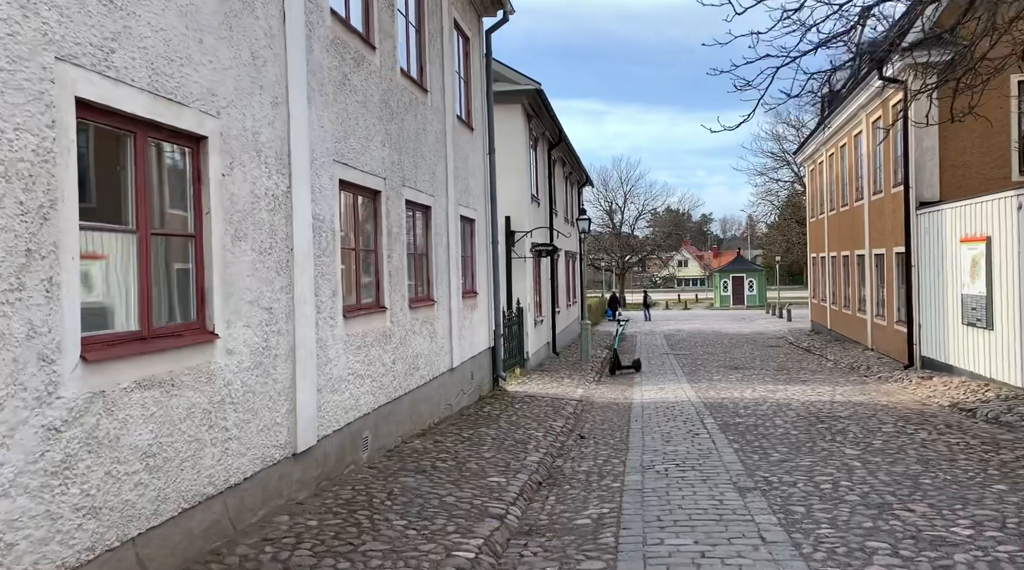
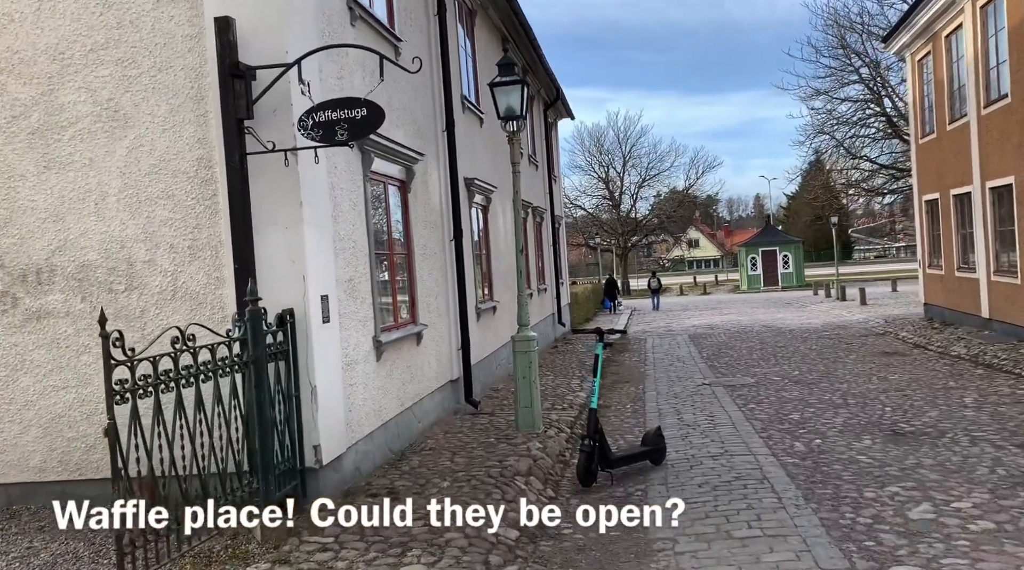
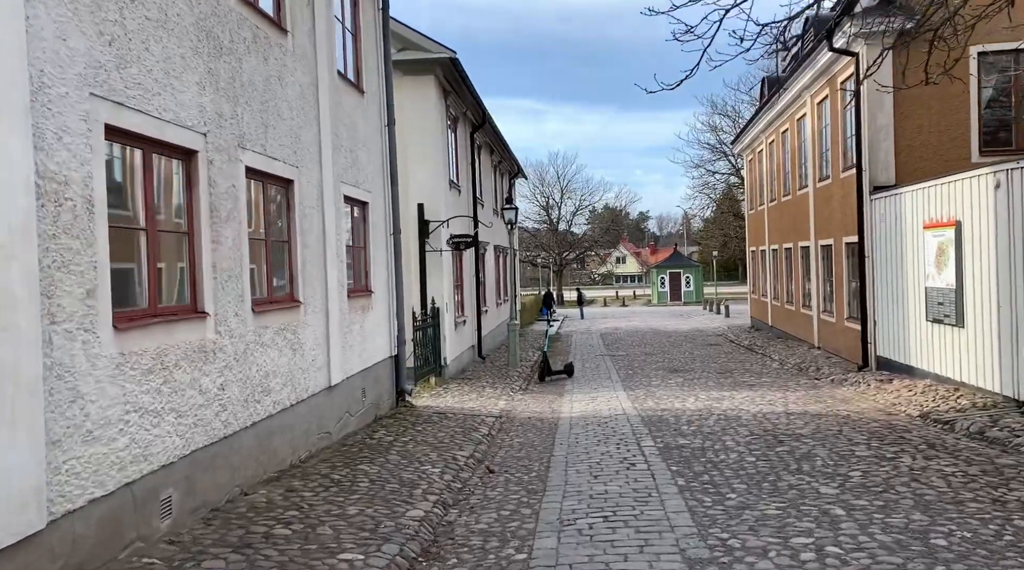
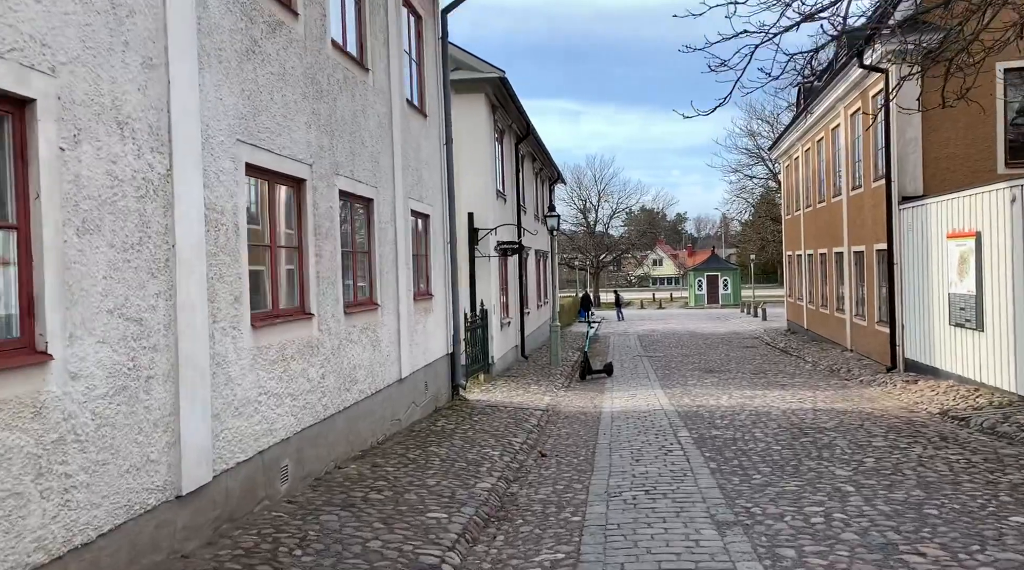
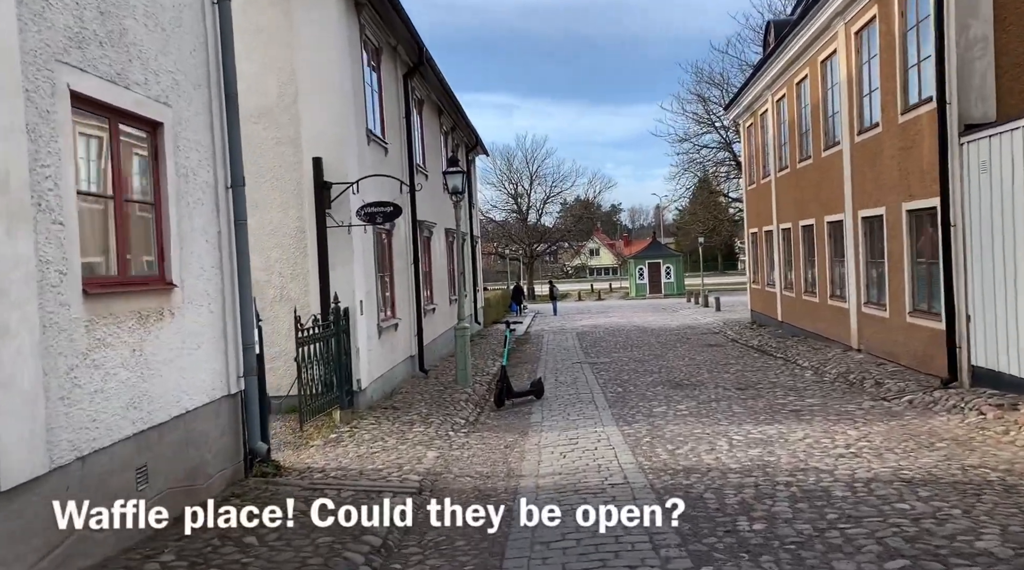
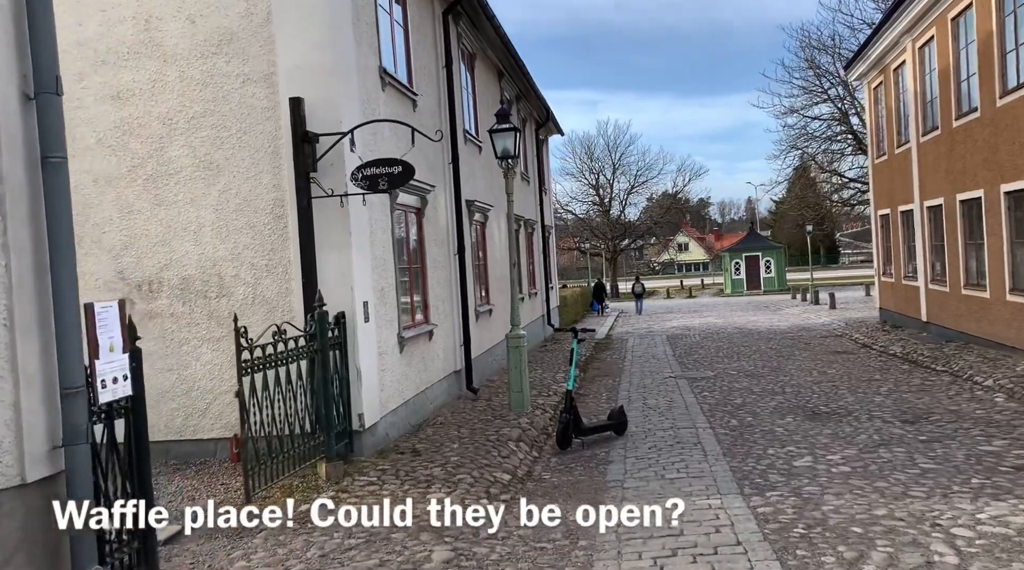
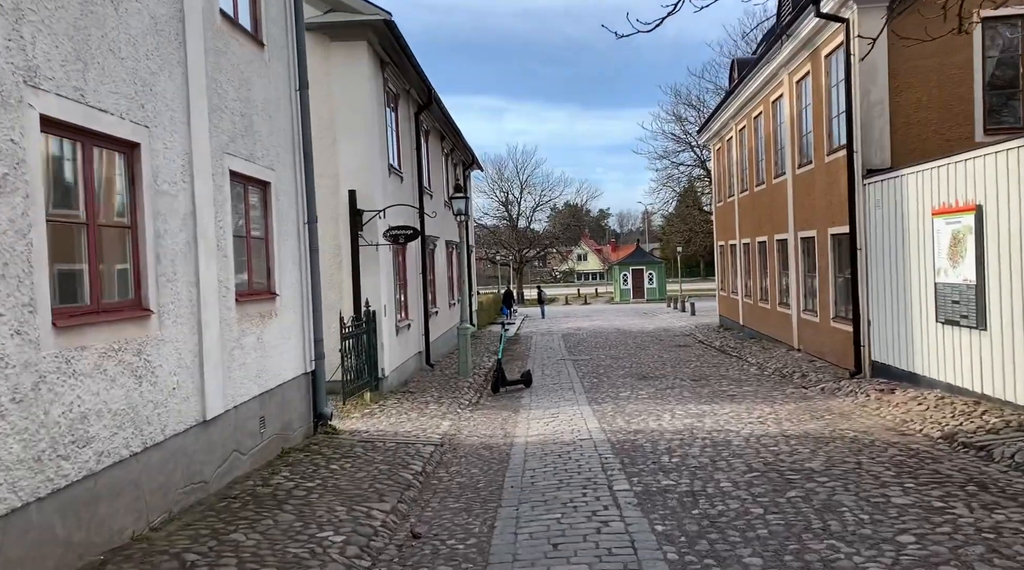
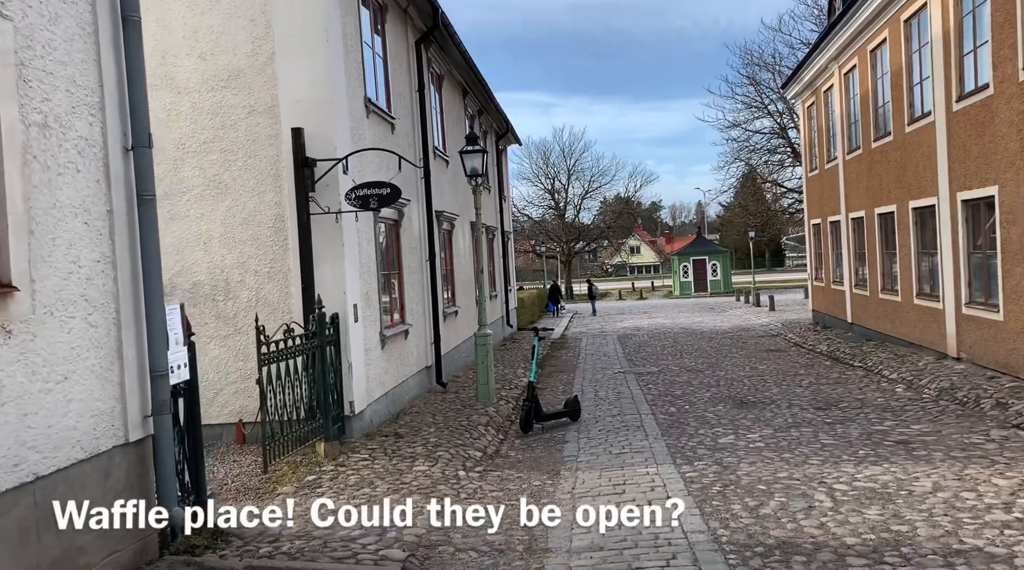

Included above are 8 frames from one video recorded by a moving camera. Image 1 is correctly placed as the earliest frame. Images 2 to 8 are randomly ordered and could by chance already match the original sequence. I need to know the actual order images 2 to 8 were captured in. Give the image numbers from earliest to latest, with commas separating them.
4, 3, 7, 5, 8, 6, 2
